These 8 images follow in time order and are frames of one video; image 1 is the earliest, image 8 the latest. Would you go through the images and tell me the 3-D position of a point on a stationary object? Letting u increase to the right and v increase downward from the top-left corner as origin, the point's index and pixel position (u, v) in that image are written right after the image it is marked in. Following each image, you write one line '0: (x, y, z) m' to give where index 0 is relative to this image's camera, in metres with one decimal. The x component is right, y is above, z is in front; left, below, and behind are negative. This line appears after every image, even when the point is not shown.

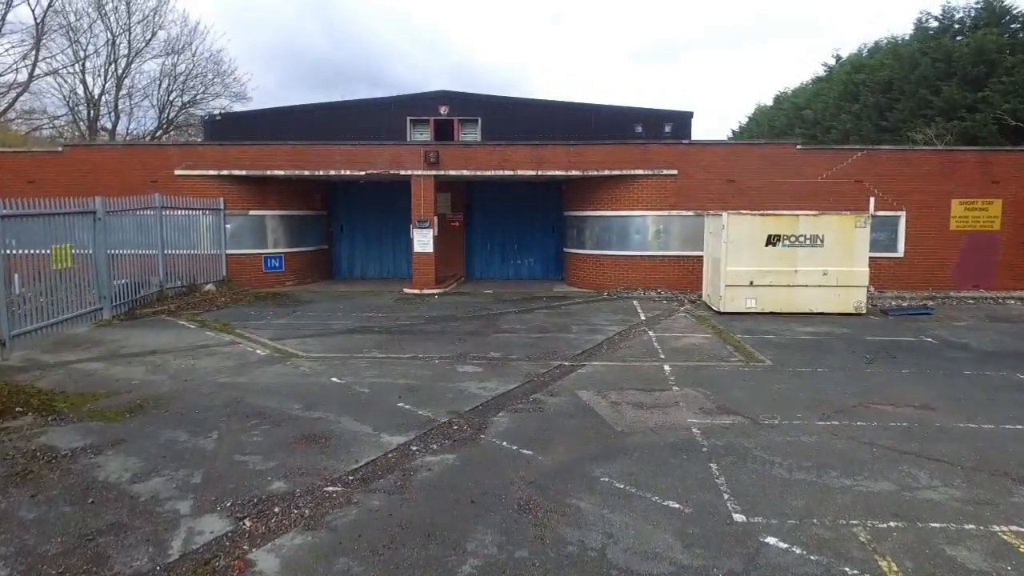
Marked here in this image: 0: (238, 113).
0: (-6.0, +3.8, +16.8) m
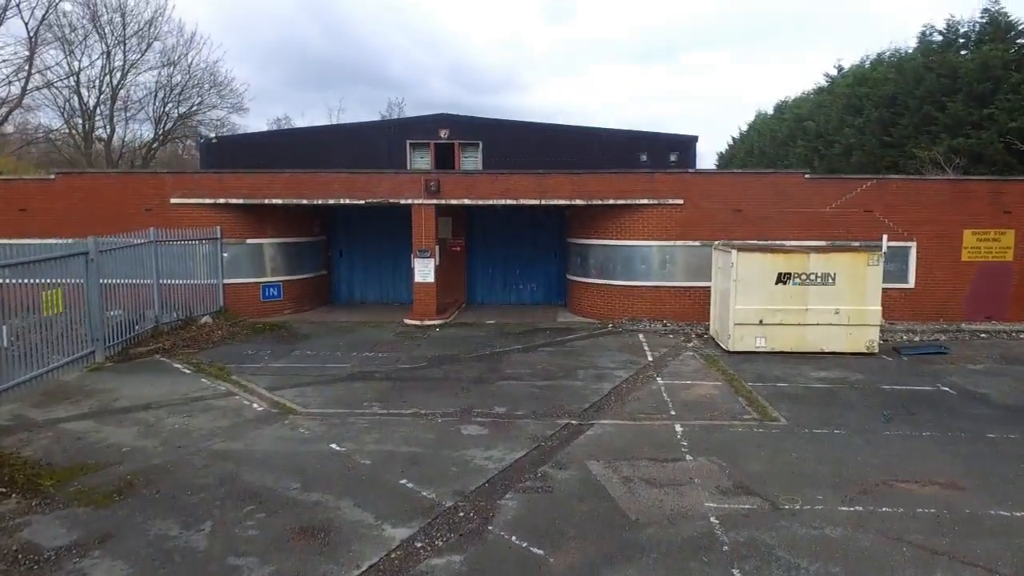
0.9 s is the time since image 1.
0: (-6.0, +3.3, +16.5) m
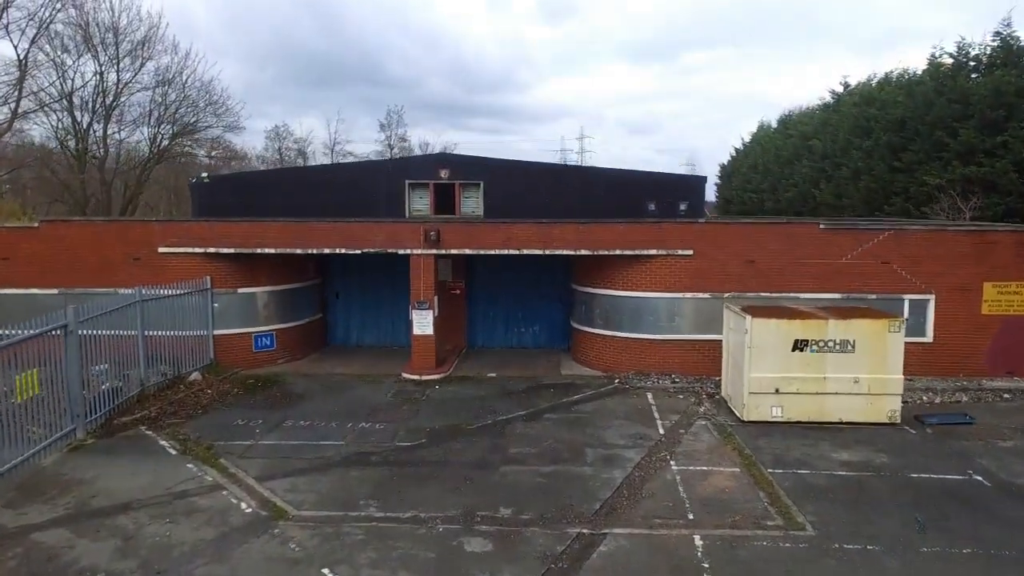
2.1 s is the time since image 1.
0: (-6.0, +2.3, +15.9) m
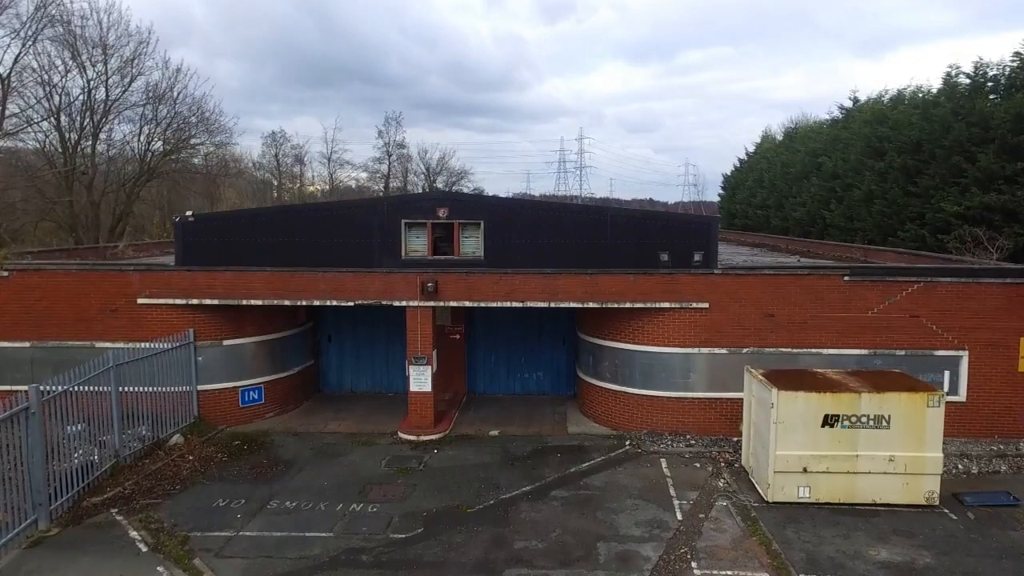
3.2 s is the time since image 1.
0: (-5.9, +1.5, +15.1) m
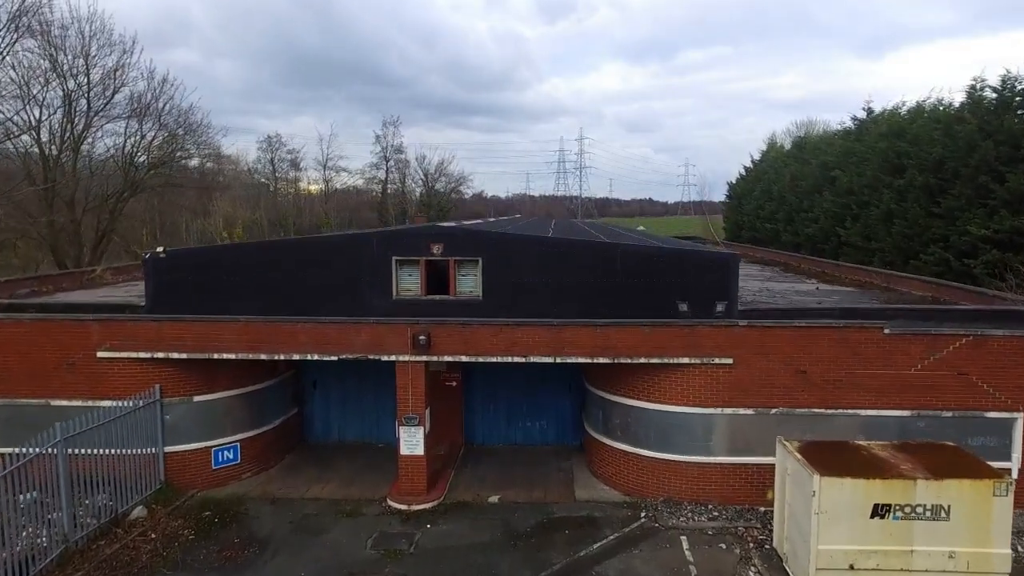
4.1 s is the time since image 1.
0: (-5.9, +0.7, +13.8) m
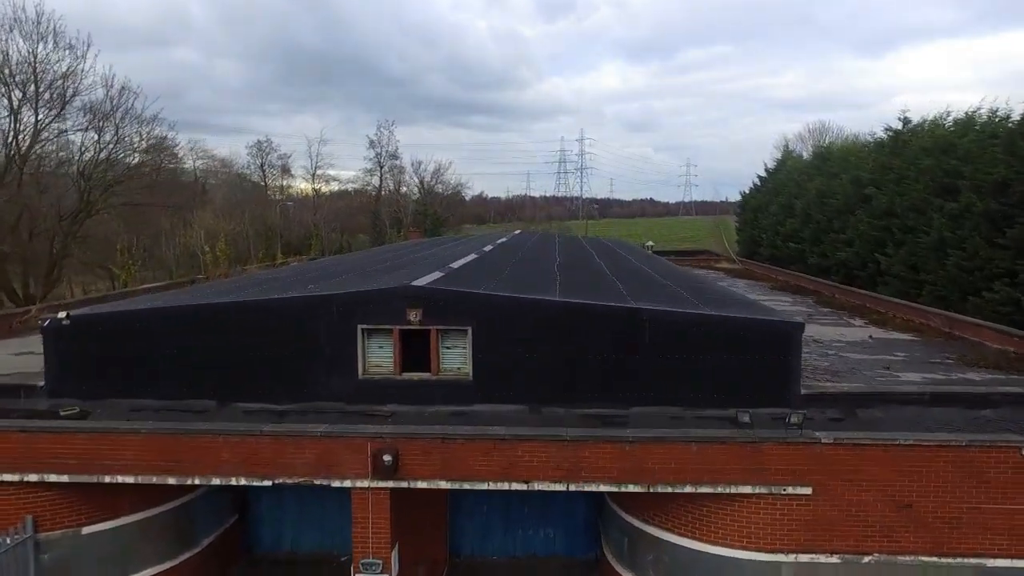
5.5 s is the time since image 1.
0: (-5.9, -0.4, +10.9) m
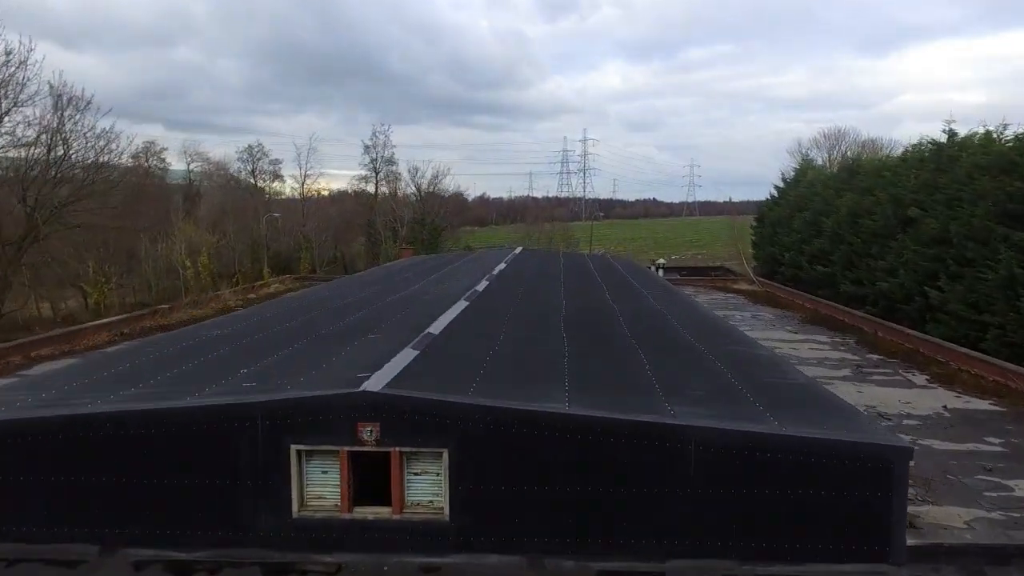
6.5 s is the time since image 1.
0: (-6.0, -1.4, +7.9) m
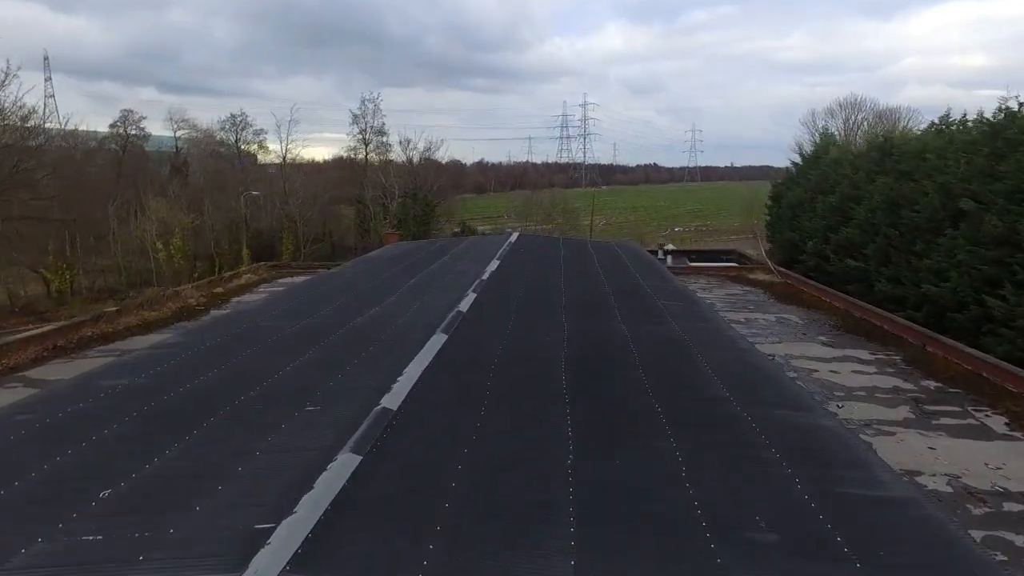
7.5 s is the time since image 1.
0: (-6.2, -2.3, +5.0) m
